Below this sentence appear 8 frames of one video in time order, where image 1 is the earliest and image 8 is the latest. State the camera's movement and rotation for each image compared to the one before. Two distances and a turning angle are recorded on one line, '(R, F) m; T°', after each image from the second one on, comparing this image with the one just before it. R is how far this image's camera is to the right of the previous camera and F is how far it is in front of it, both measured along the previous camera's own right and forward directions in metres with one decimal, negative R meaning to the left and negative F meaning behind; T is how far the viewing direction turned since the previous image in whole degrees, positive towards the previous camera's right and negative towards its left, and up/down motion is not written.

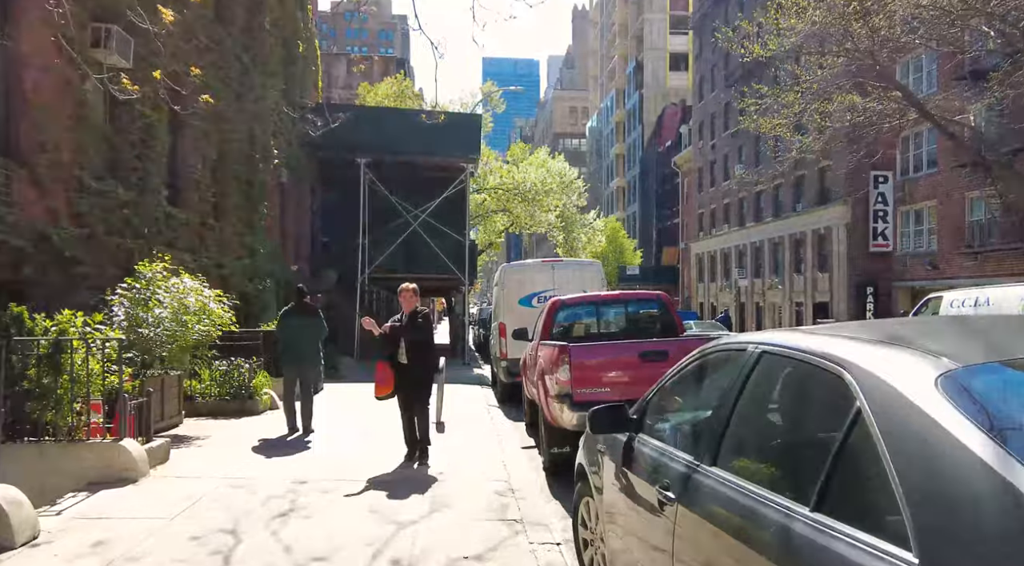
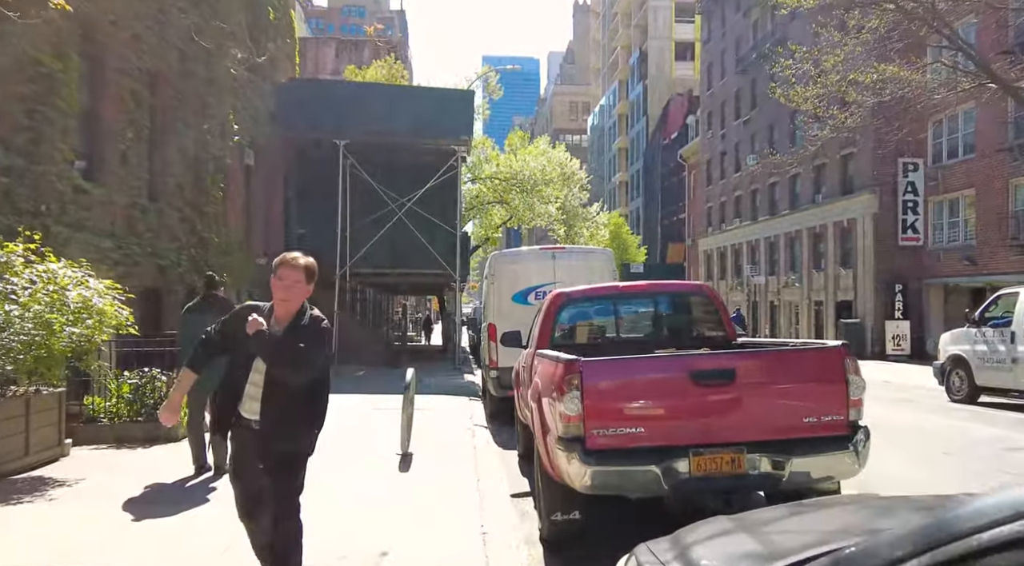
(+0.1, +2.6) m; 0°
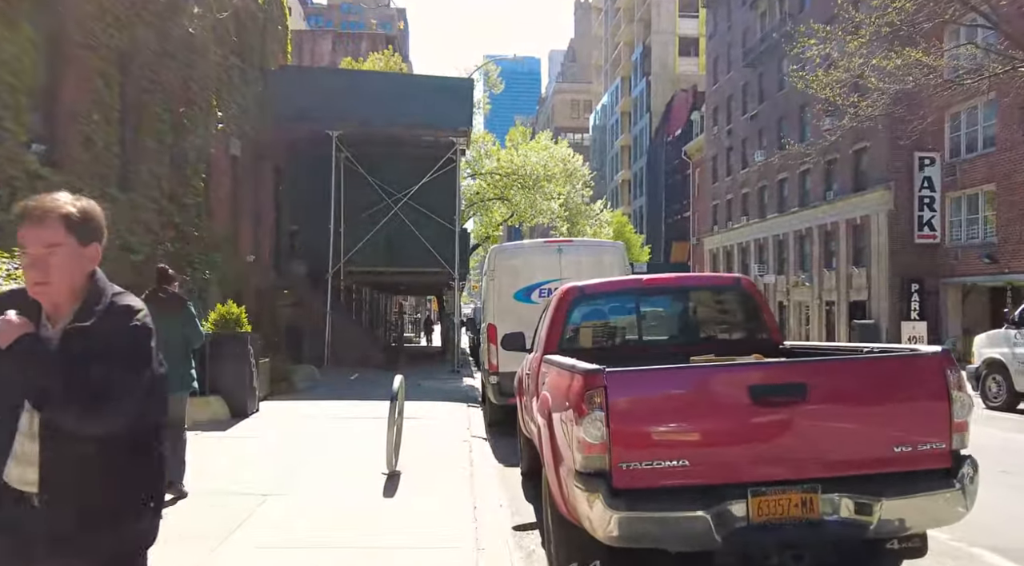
(0.0, +1.1) m; 0°
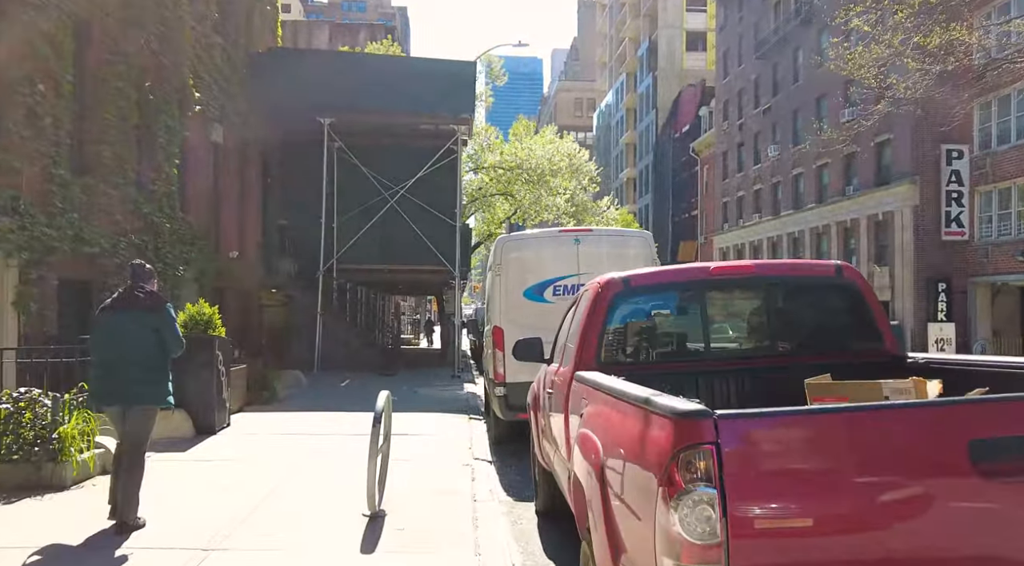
(-0.1, +1.5) m; 0°
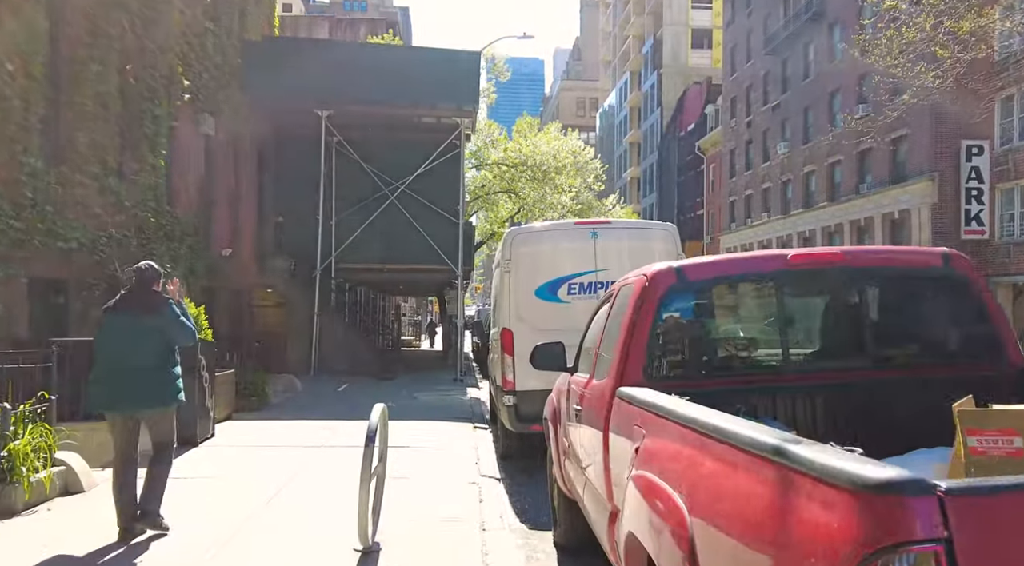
(-0.1, +0.8) m; 0°
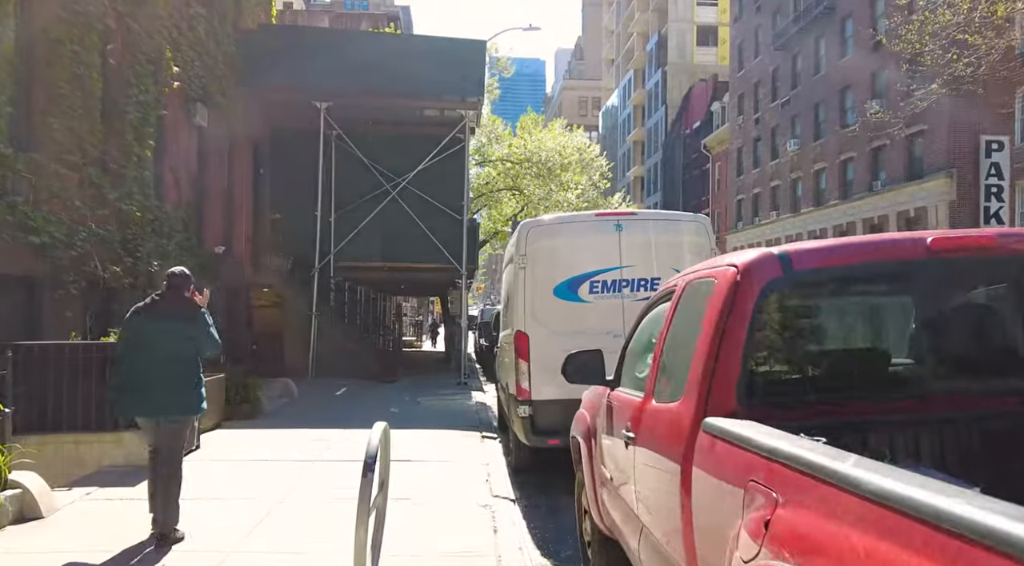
(-0.1, +0.8) m; 0°
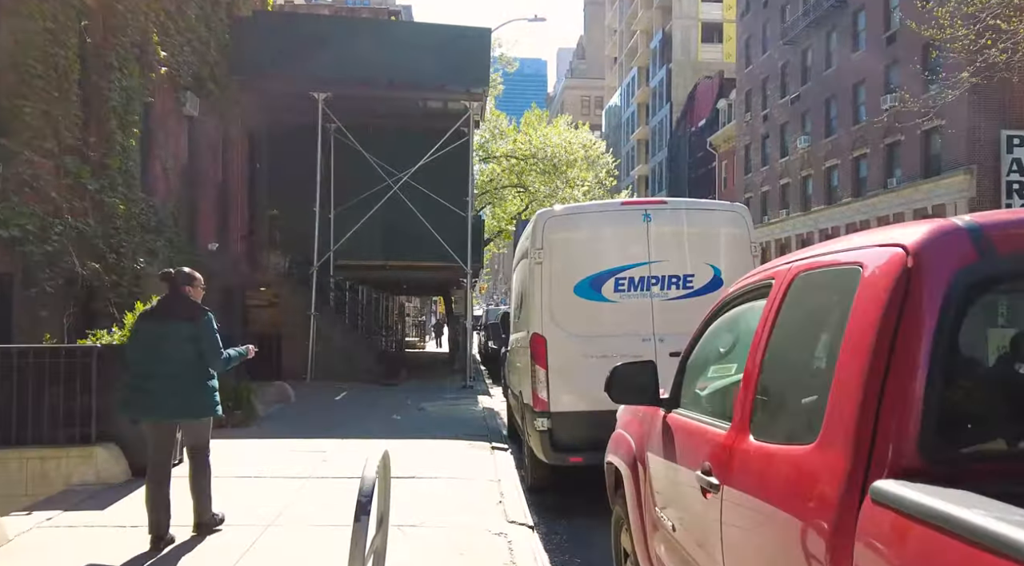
(-0.1, +0.8) m; 0°
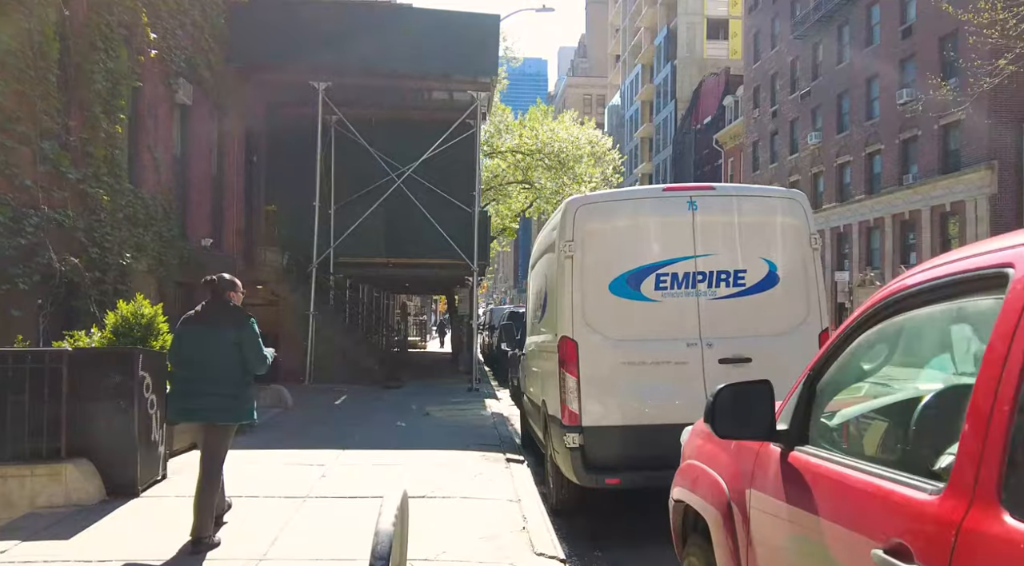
(-0.2, +0.8) m; 0°
